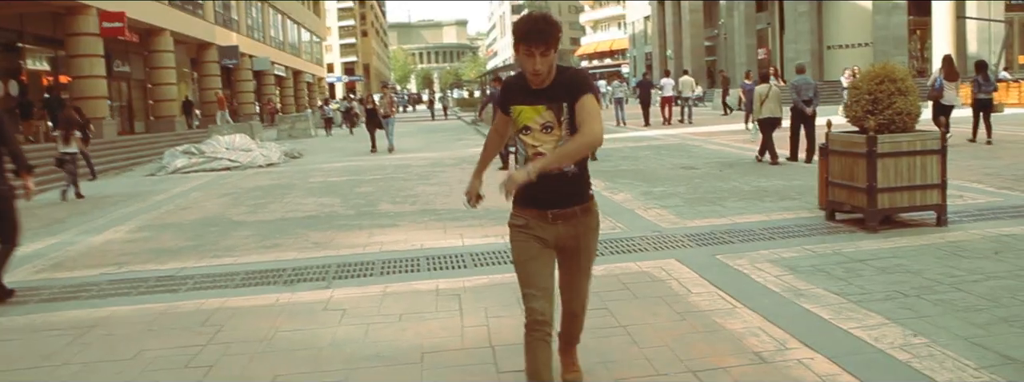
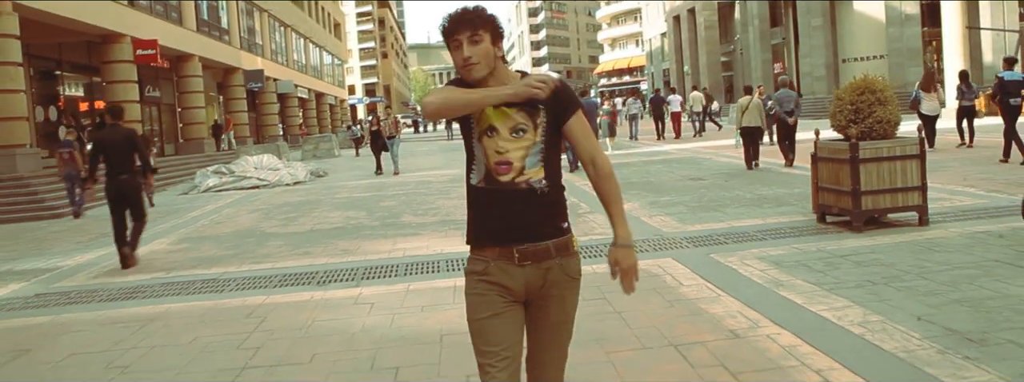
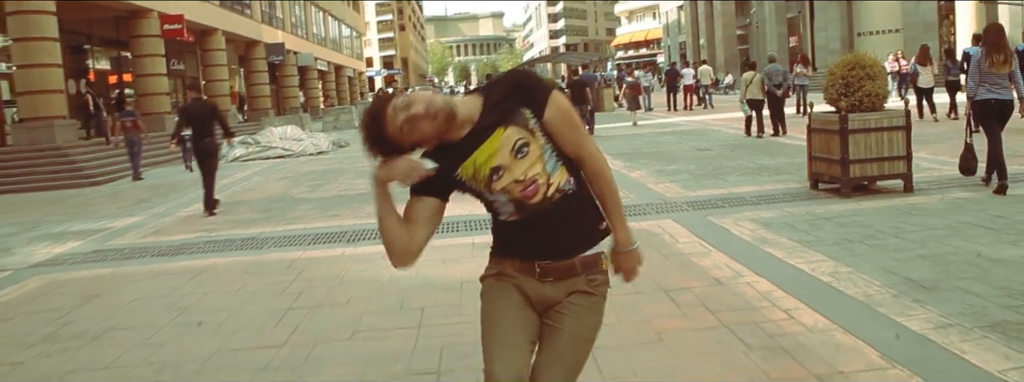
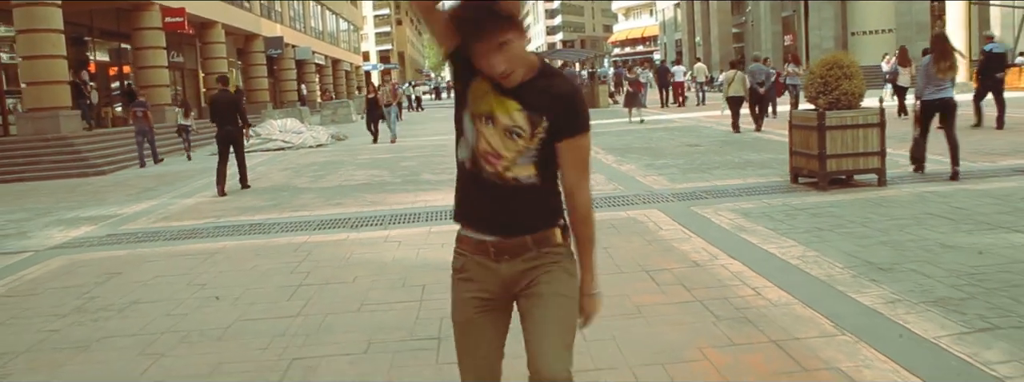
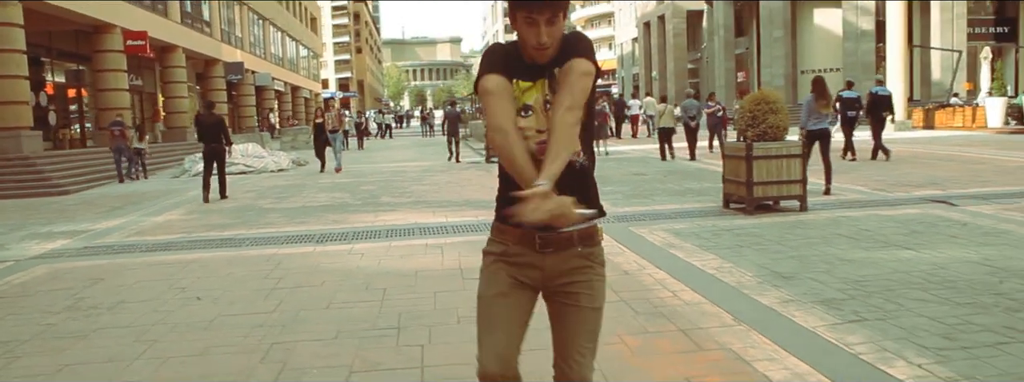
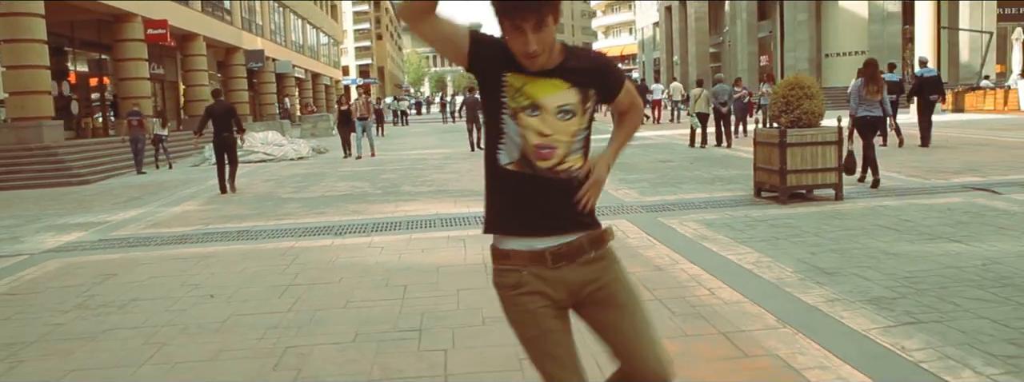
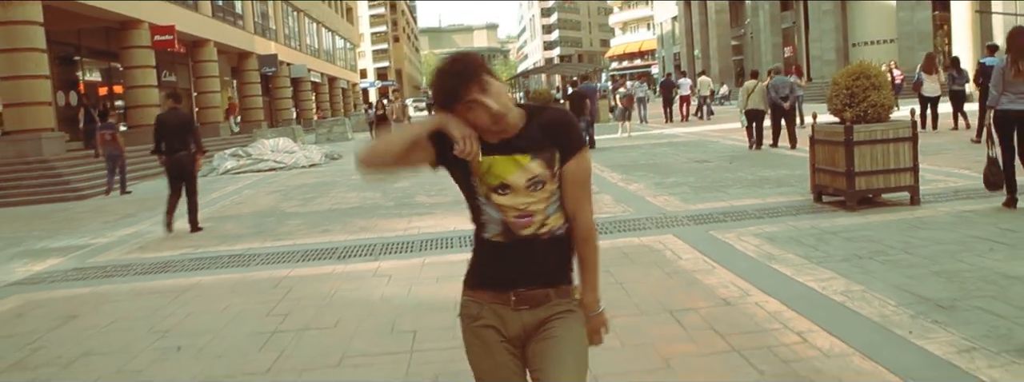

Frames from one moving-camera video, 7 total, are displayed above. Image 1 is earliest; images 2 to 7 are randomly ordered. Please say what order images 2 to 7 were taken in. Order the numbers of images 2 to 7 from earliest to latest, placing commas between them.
2, 7, 3, 4, 6, 5
